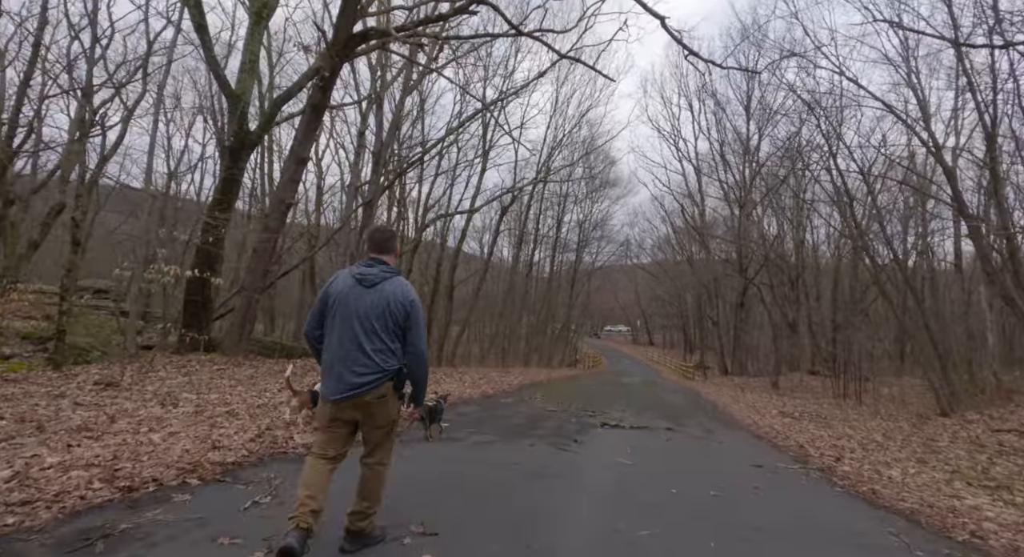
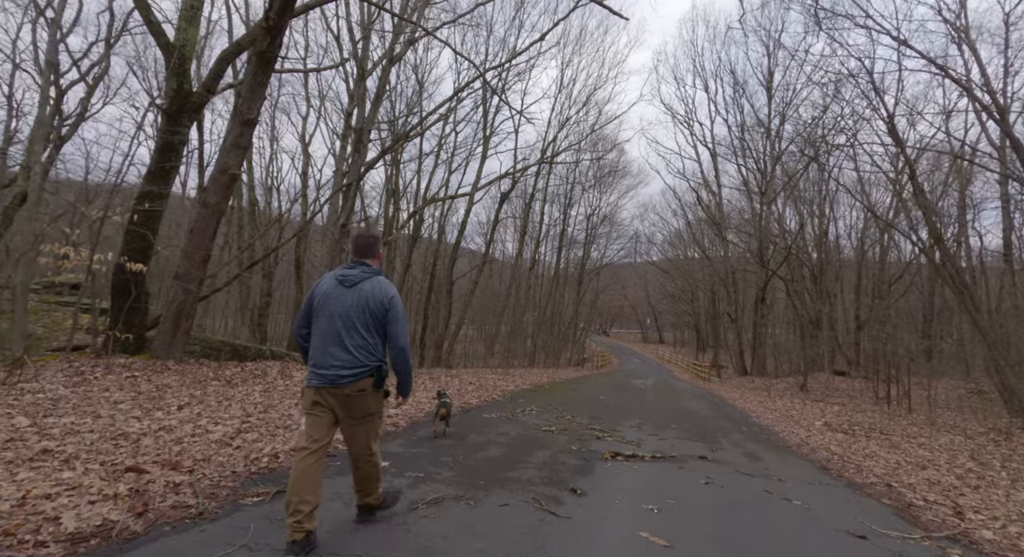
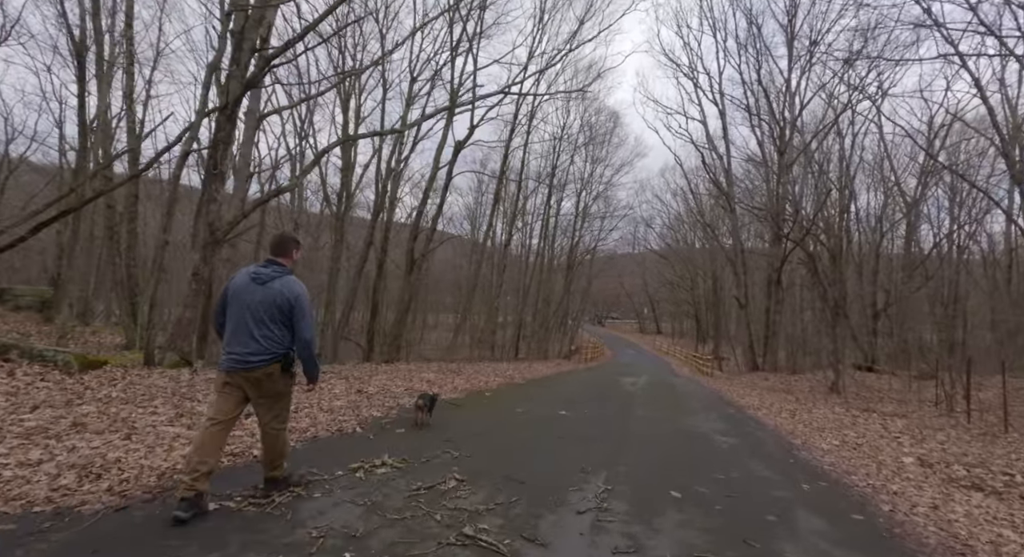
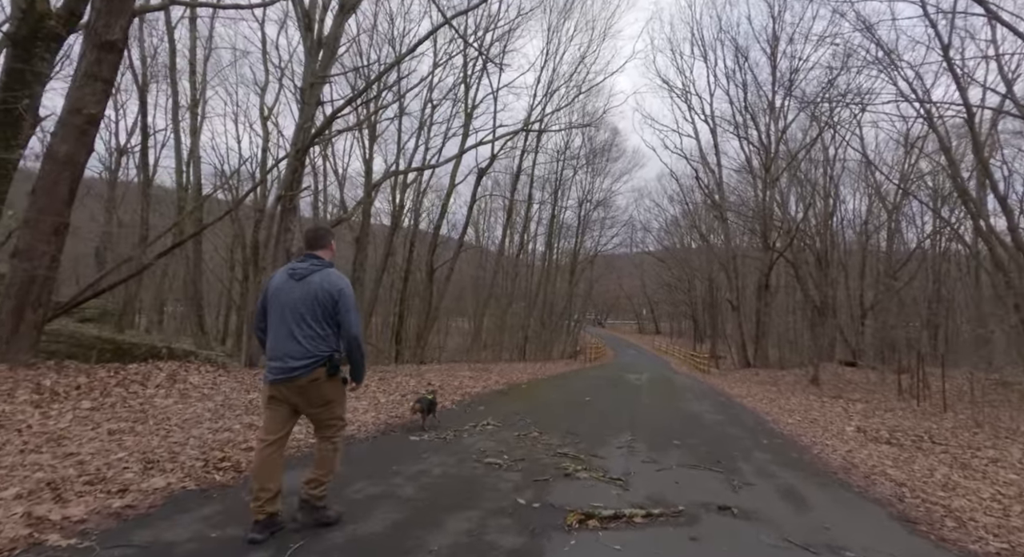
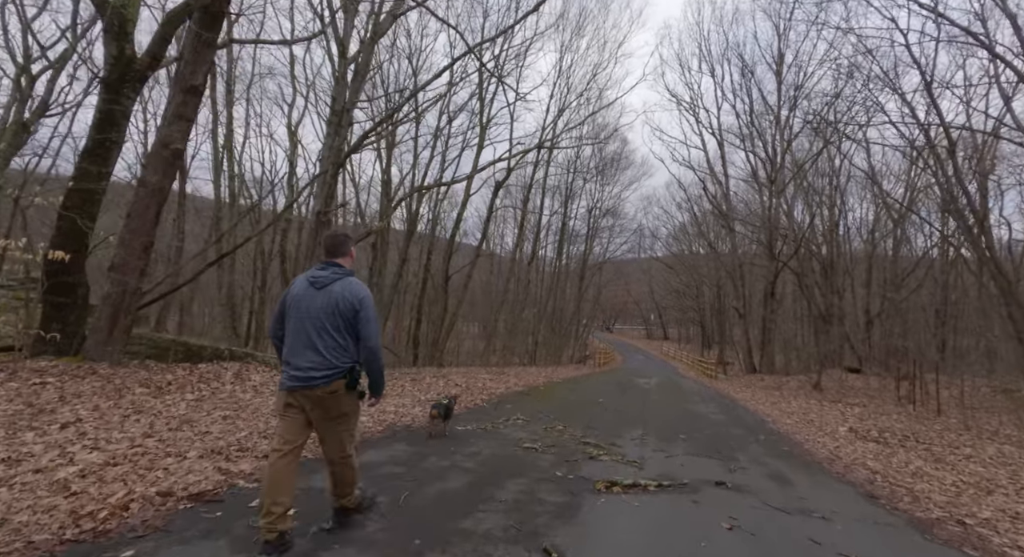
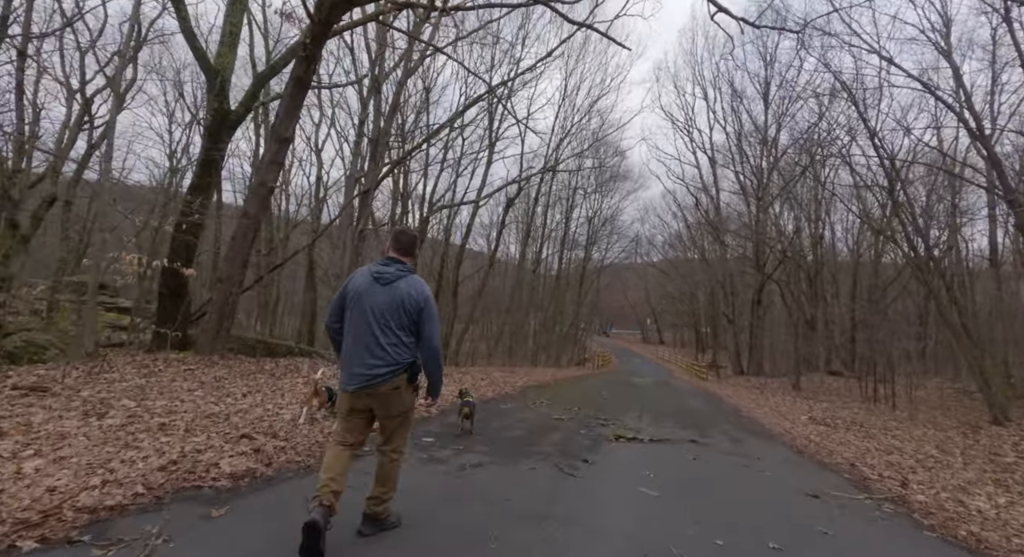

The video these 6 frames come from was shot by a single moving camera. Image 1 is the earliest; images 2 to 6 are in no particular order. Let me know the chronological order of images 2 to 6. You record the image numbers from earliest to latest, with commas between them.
6, 2, 5, 4, 3
